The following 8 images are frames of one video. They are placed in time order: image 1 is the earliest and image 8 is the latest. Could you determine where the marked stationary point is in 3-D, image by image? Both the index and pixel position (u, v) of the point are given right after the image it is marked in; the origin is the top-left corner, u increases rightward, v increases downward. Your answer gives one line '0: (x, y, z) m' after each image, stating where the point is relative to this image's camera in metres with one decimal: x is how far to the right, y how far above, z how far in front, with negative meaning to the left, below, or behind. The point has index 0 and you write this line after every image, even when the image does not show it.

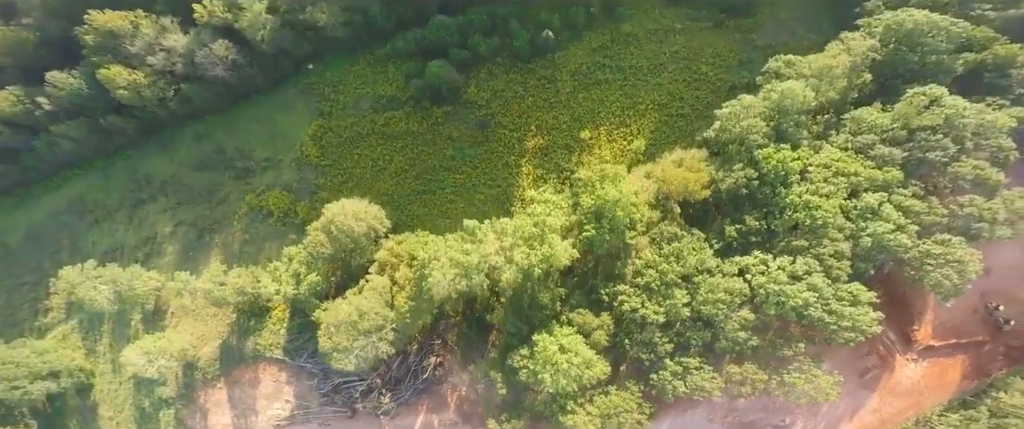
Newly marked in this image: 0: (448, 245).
0: (-2.3, -1.4, +19.0) m
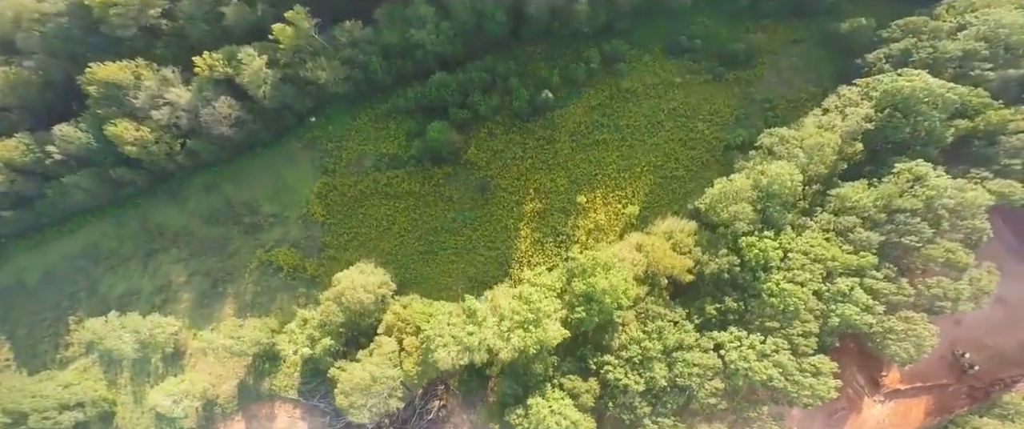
0: (-2.4, -4.3, +20.3) m
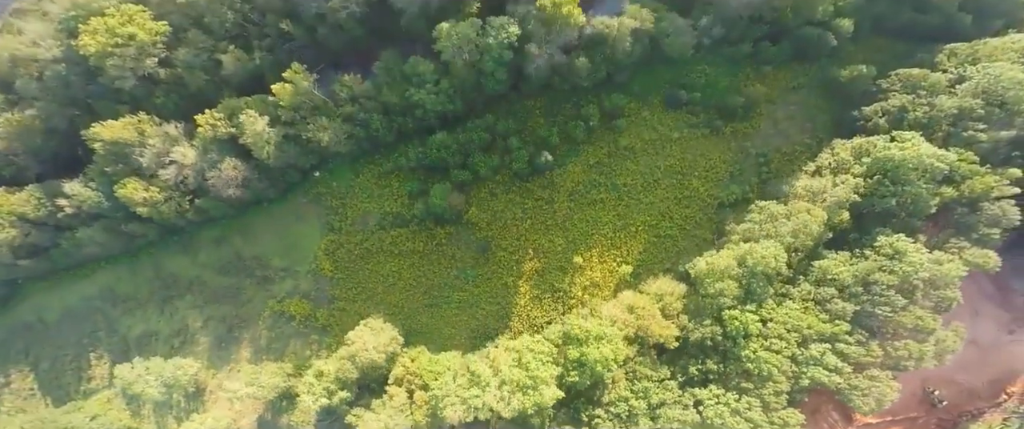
0: (-2.4, -7.2, +21.9) m
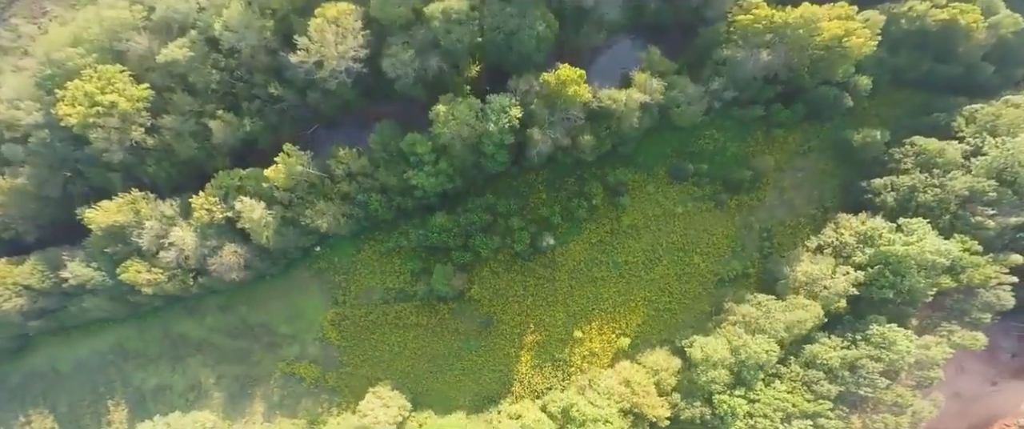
0: (-2.4, -11.0, +23.5) m
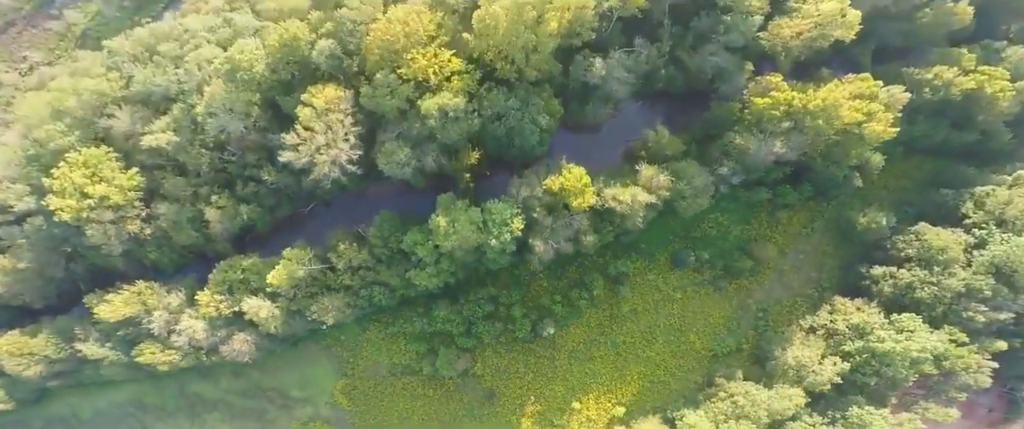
0: (-2.3, -14.9, +26.0) m
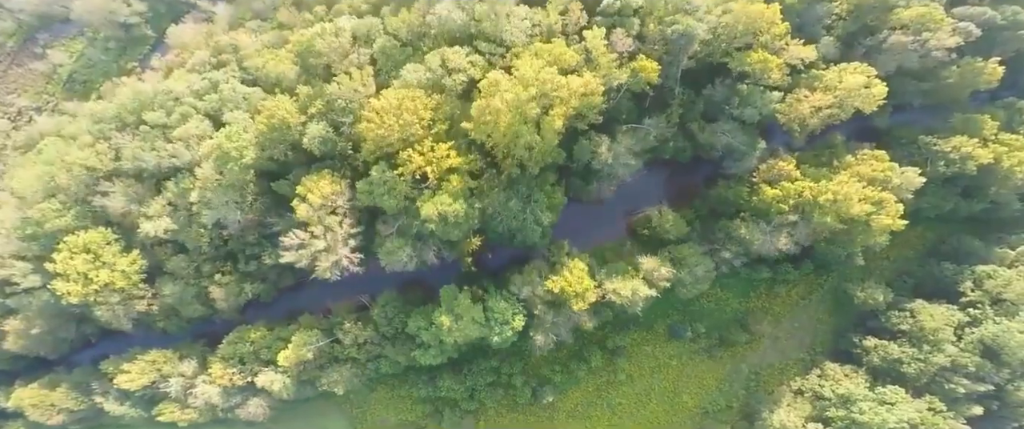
0: (-2.3, -17.9, +28.8) m
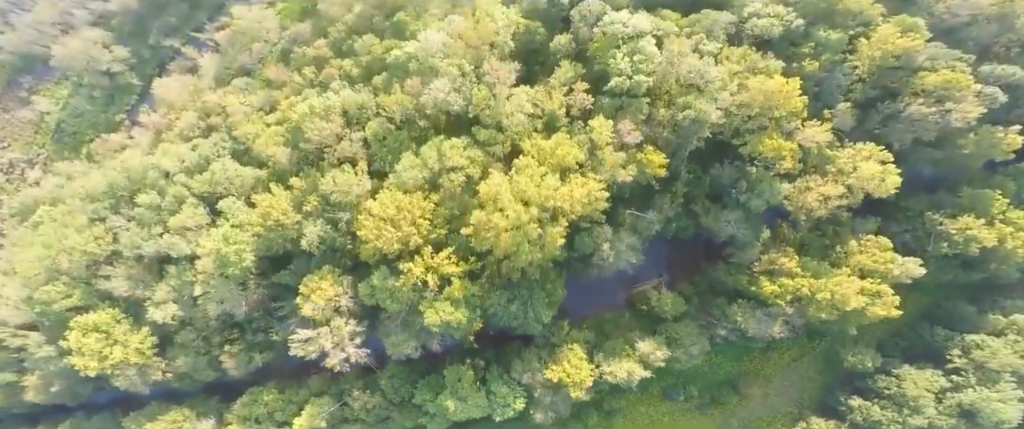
0: (-2.2, -20.5, +31.9) m
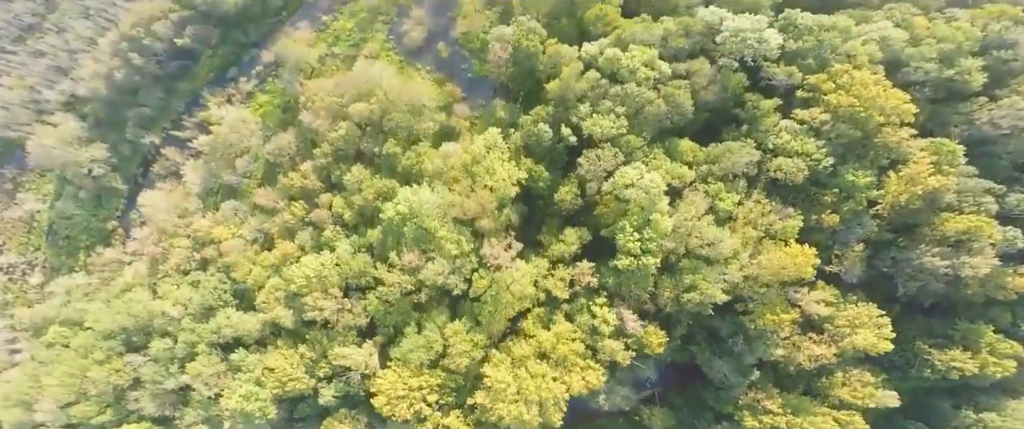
0: (-2.1, -23.9, +38.3) m
